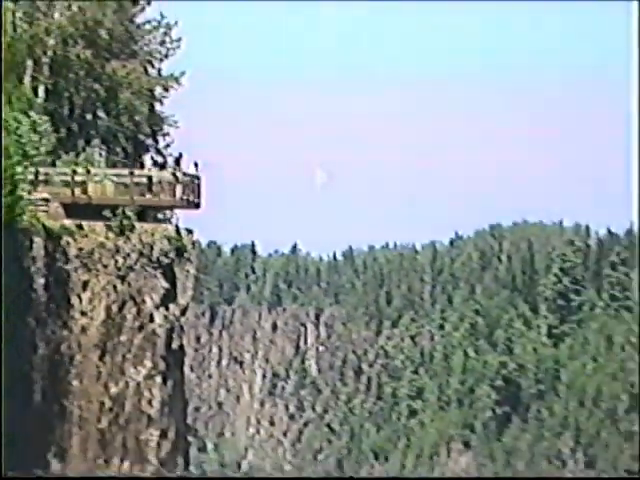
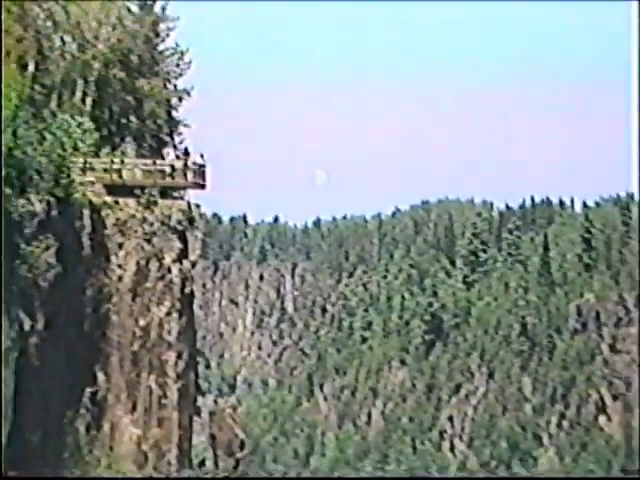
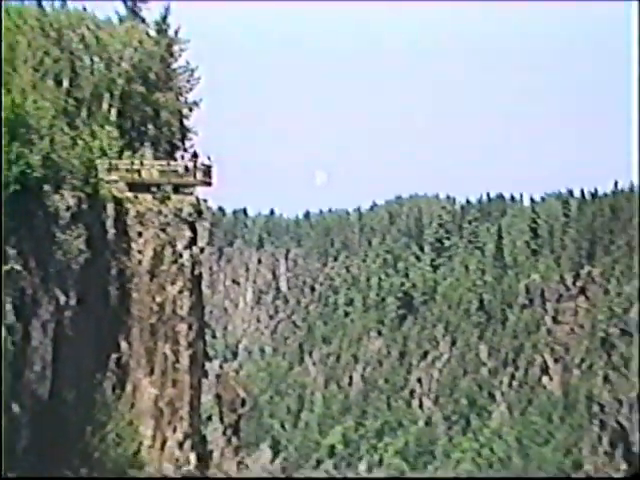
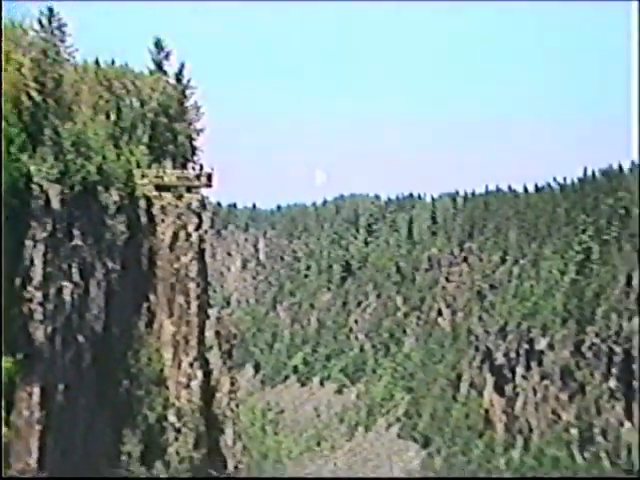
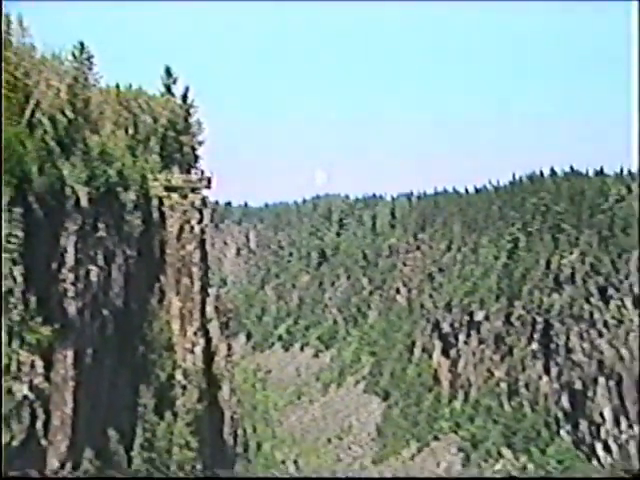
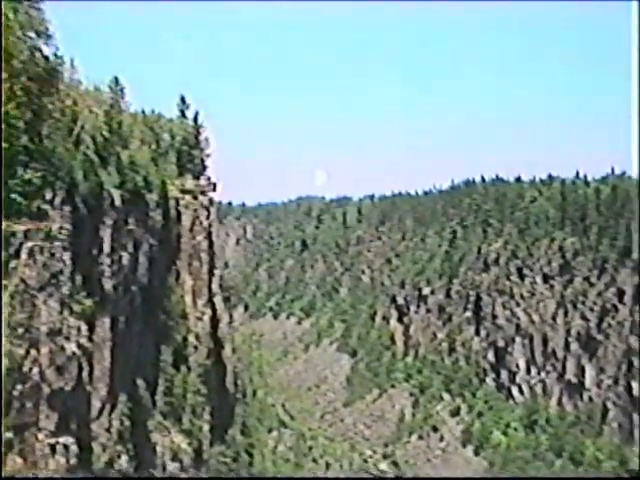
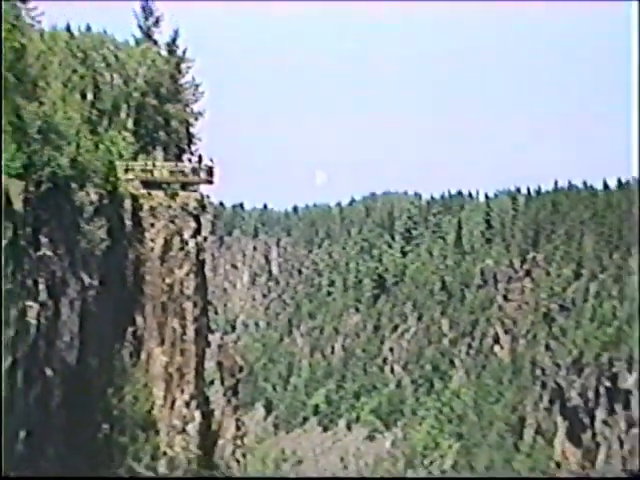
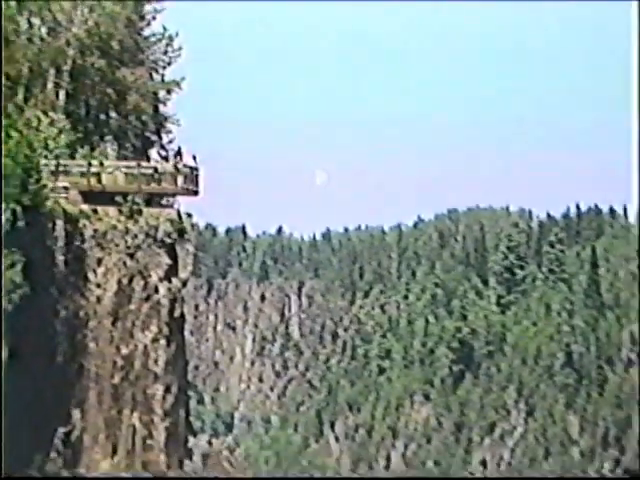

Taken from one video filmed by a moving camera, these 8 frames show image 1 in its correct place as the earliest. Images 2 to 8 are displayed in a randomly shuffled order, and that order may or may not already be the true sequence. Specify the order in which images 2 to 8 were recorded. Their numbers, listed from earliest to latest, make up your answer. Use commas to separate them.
8, 2, 3, 7, 4, 5, 6
